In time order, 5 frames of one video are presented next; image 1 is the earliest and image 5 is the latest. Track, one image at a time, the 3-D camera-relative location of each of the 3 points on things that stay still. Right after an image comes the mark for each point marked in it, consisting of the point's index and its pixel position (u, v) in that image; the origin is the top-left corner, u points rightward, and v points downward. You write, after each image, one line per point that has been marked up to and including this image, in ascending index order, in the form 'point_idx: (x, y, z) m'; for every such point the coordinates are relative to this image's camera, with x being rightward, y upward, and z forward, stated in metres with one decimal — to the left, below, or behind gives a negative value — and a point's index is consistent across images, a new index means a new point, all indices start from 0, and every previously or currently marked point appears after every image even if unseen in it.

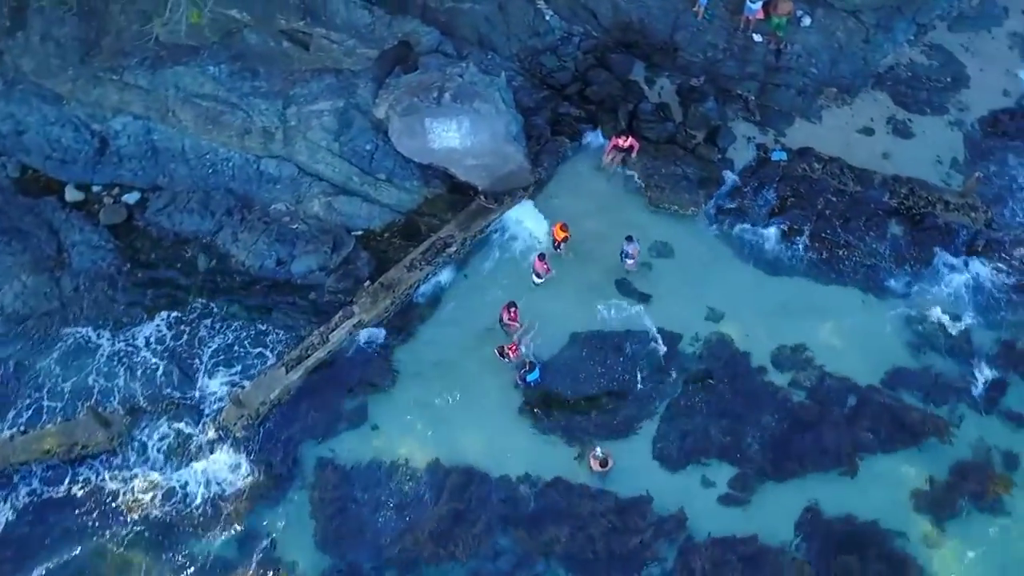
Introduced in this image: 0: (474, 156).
0: (-0.9, +3.2, +19.1) m
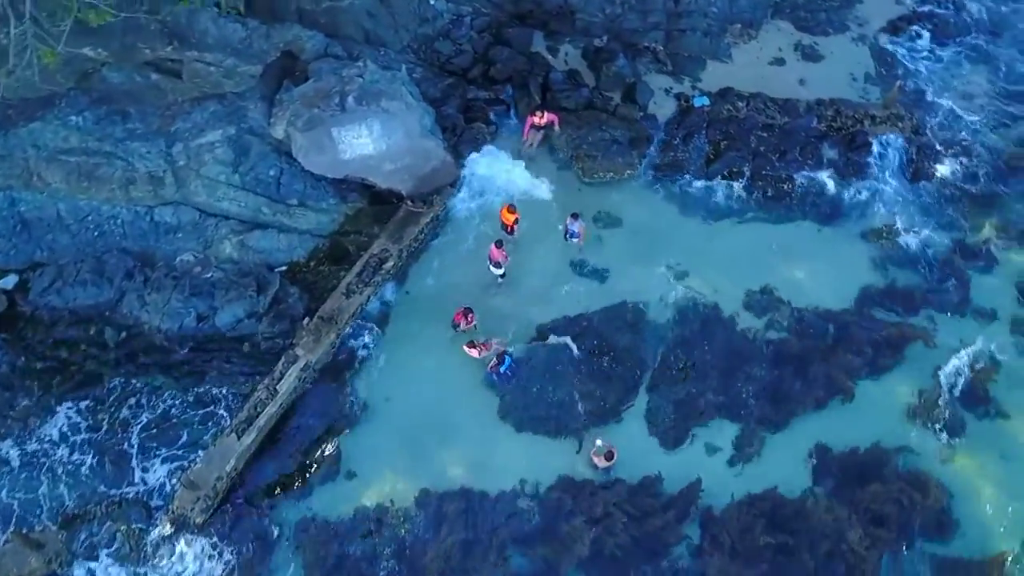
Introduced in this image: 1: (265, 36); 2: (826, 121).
0: (-2.7, +2.9, +17.6) m
1: (-5.7, +5.8, +18.0) m
2: (+7.7, +4.1, +19.3) m
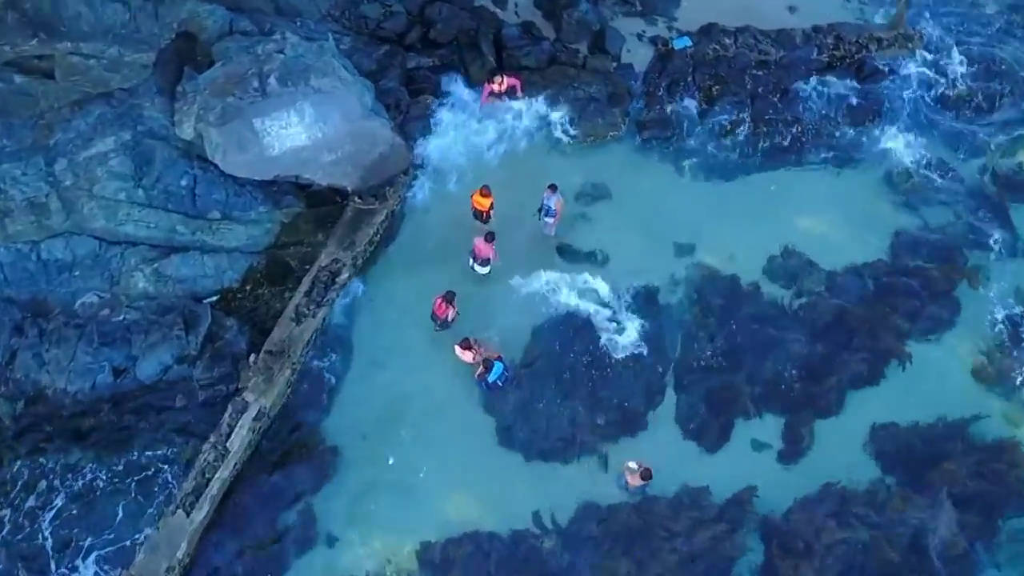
0: (-3.4, +2.6, +14.4) m
1: (-6.7, +5.1, +14.6) m
2: (+6.7, +5.1, +16.8) m
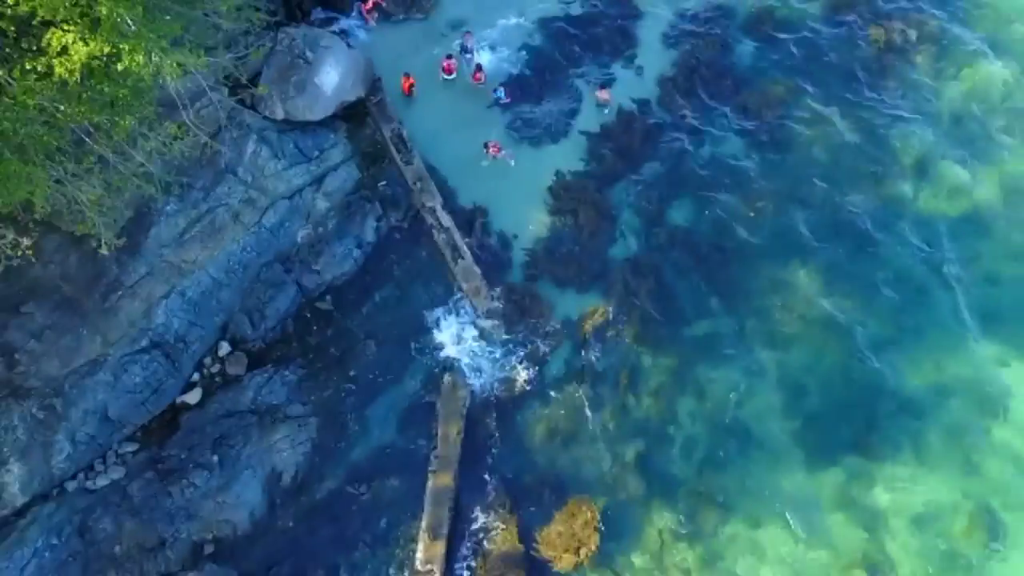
0: (-3.2, +5.2, +22.5) m
1: (-7.0, +6.8, +22.8) m
2: (+6.0, +10.3, +23.9) m
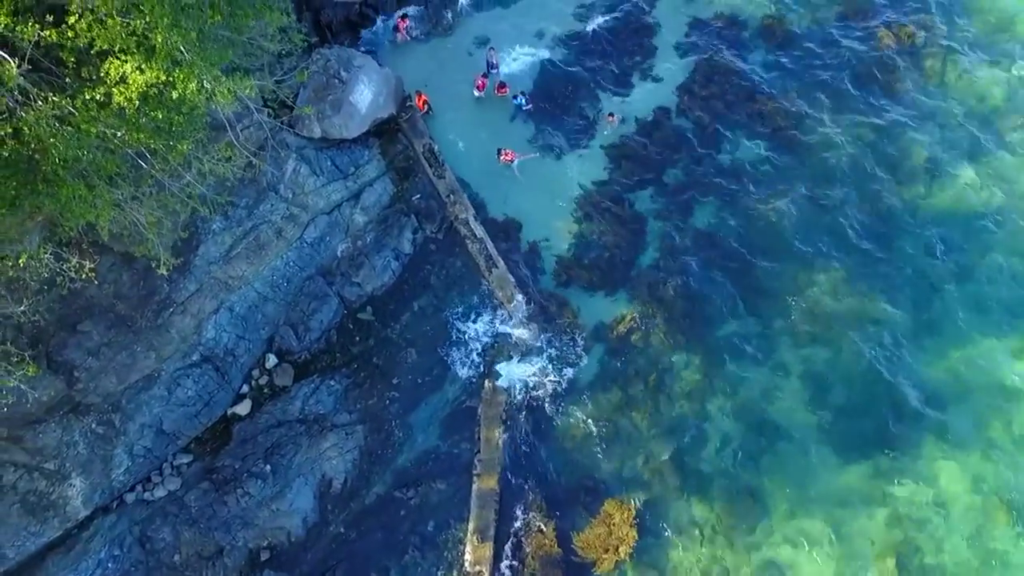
0: (-2.5, +4.9, +23.2) m
1: (-6.4, +6.4, +23.4) m
2: (+6.6, +10.2, +24.6) m
